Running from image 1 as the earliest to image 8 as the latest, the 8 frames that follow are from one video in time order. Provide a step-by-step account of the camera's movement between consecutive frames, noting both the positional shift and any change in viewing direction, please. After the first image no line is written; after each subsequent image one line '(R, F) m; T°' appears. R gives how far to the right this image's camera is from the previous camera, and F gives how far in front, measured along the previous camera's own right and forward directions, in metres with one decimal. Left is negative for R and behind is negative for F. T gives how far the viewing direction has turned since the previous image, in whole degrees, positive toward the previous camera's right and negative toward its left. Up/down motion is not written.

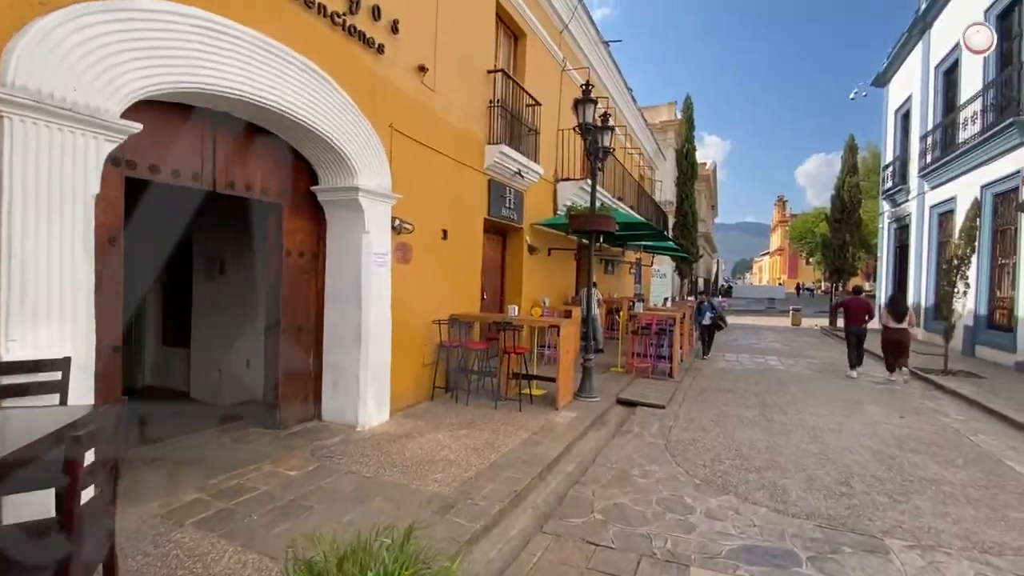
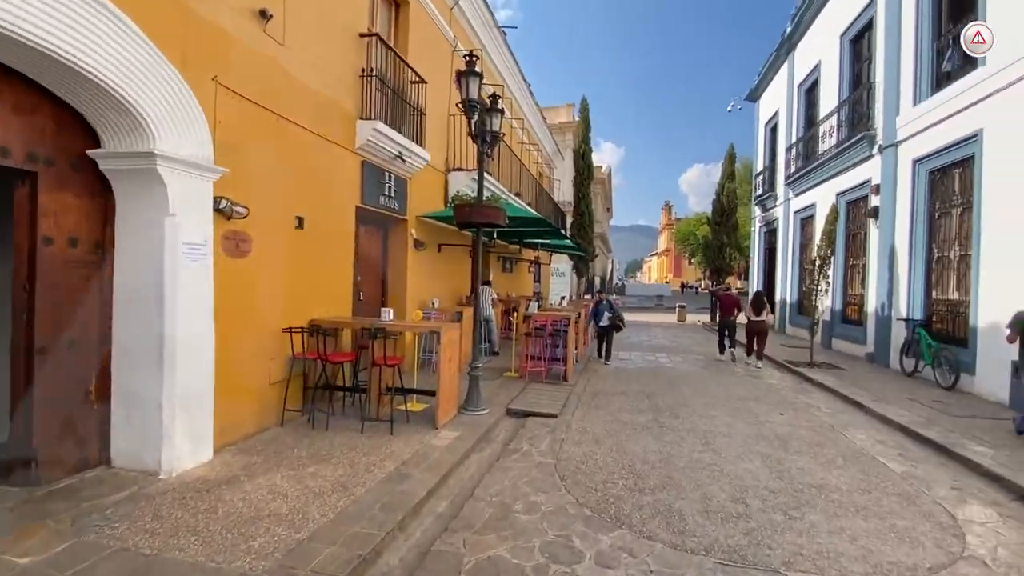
(+0.4, +1.0) m; +11°
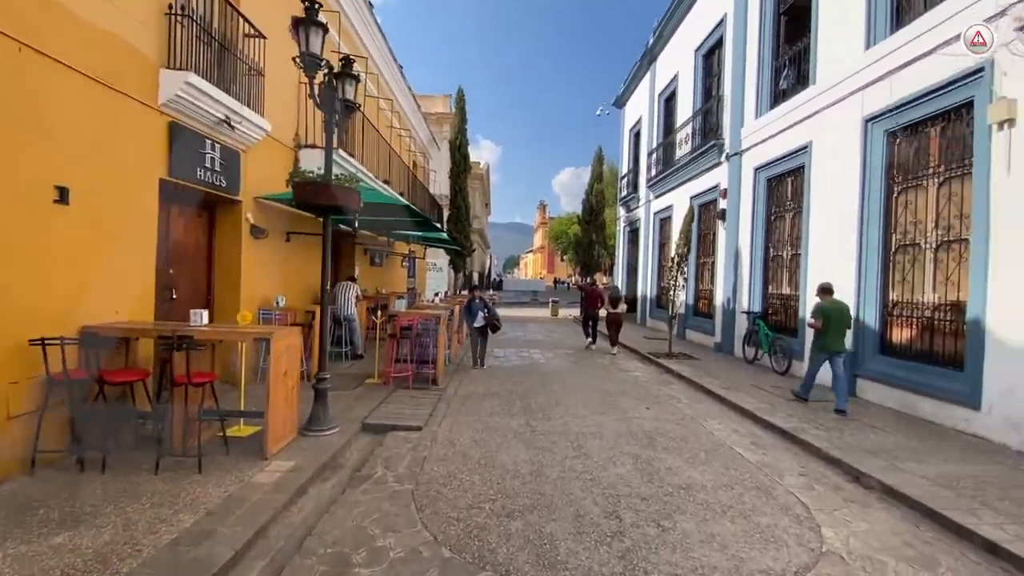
(+0.3, +0.8) m; +14°
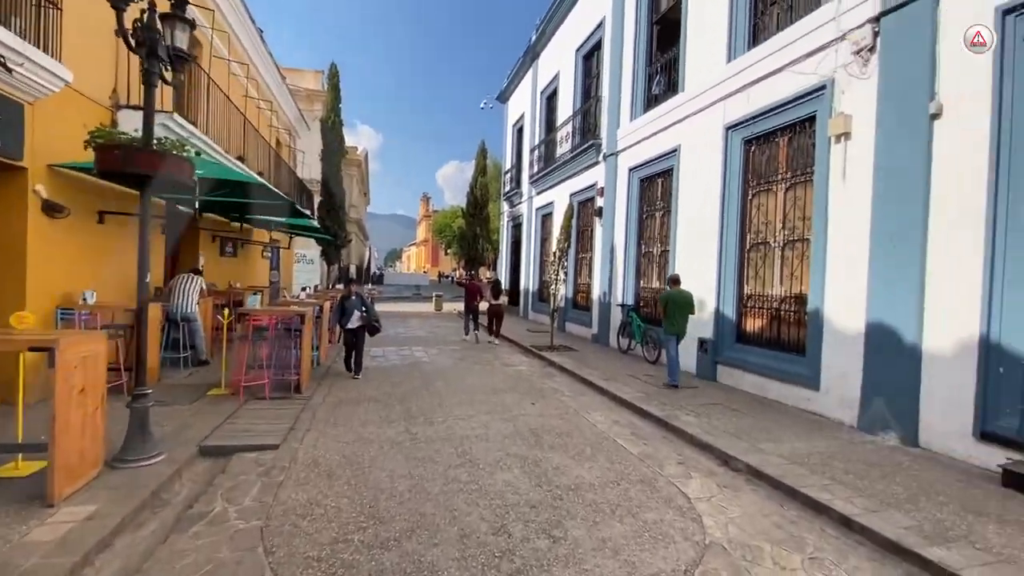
(+0.1, +0.5) m; +14°
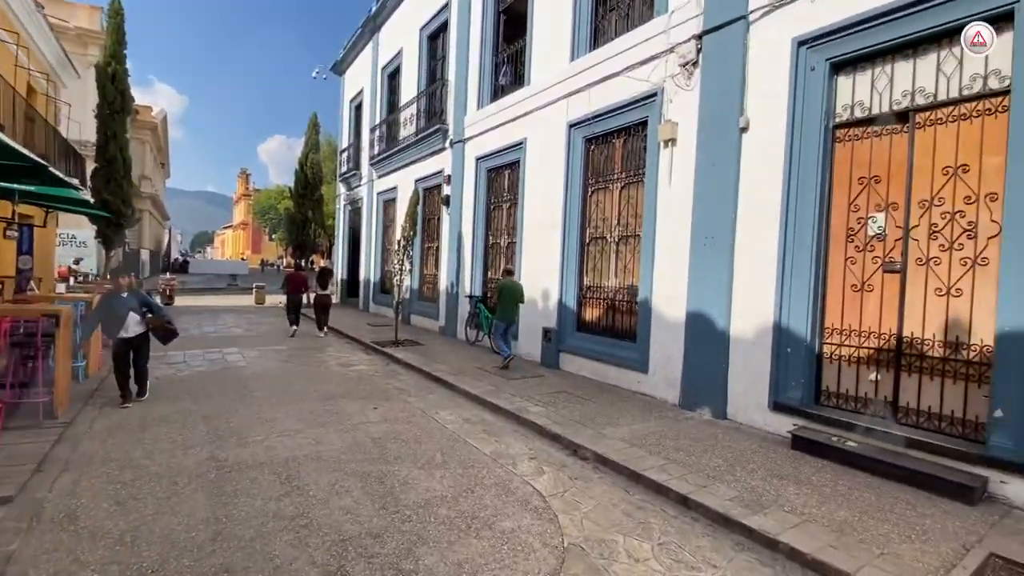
(0.0, +0.5) m; +19°
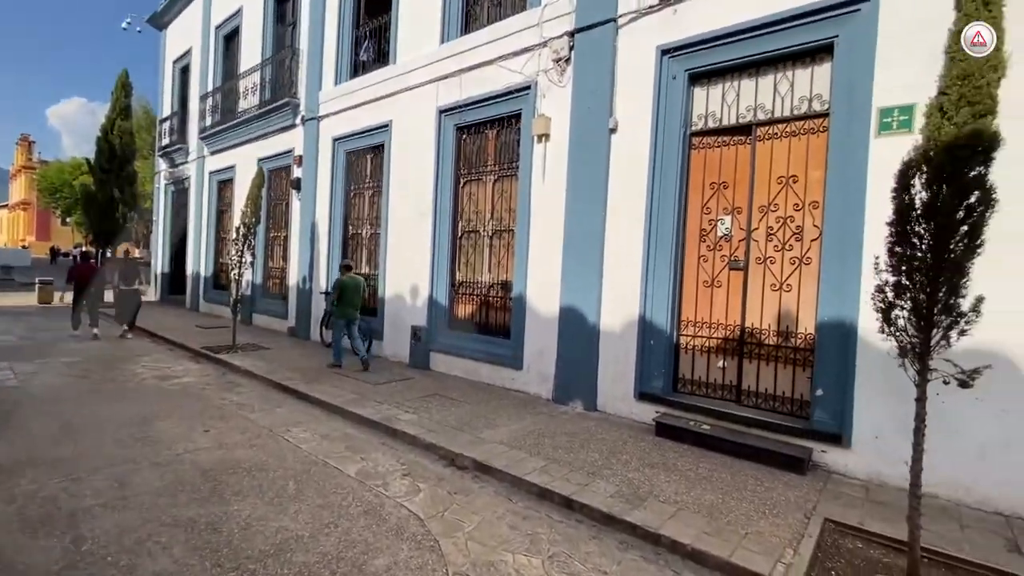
(-0.1, +0.4) m; +16°
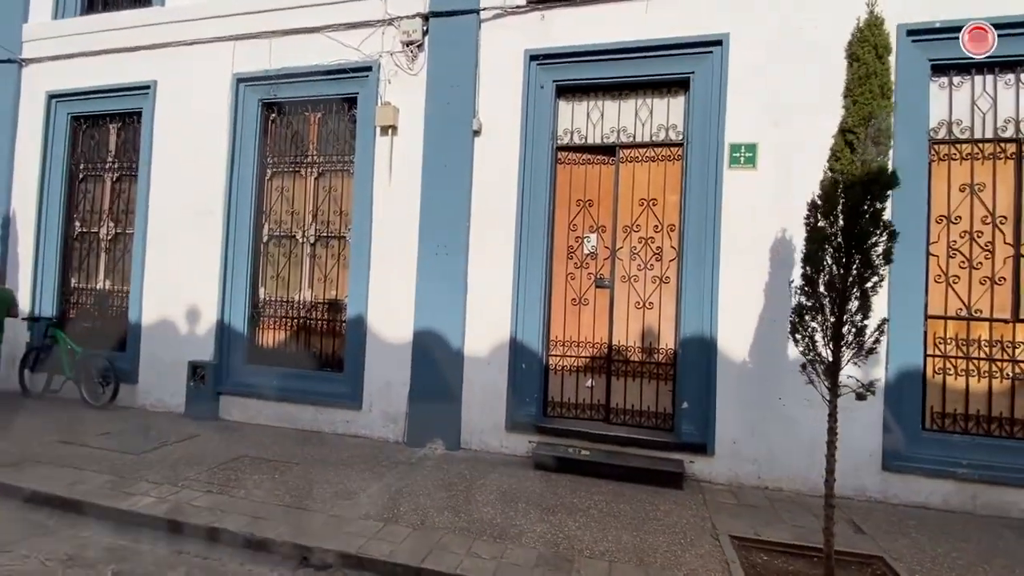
(-0.7, +1.0) m; +26°
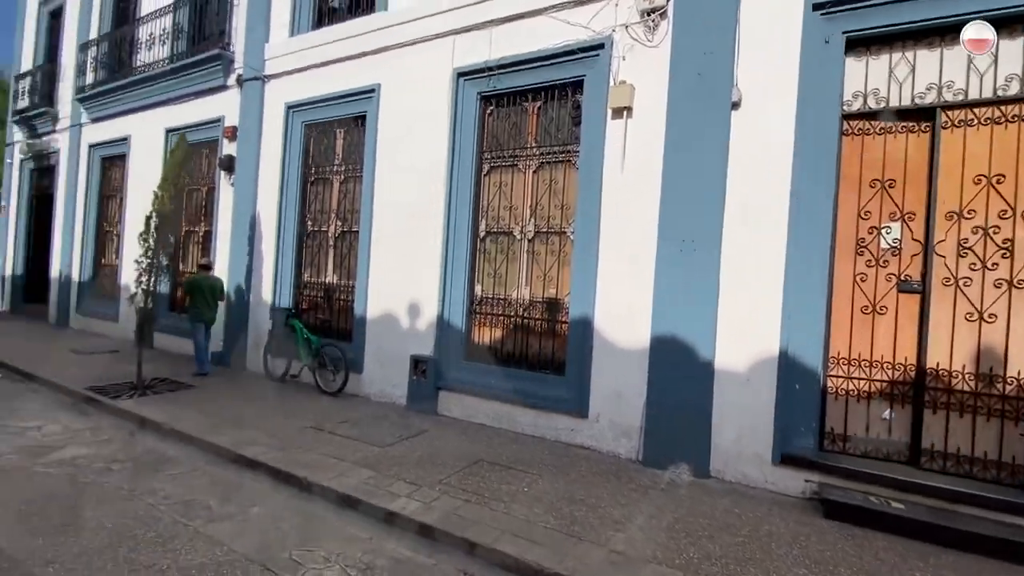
(-1.3, +0.4) m; -15°
